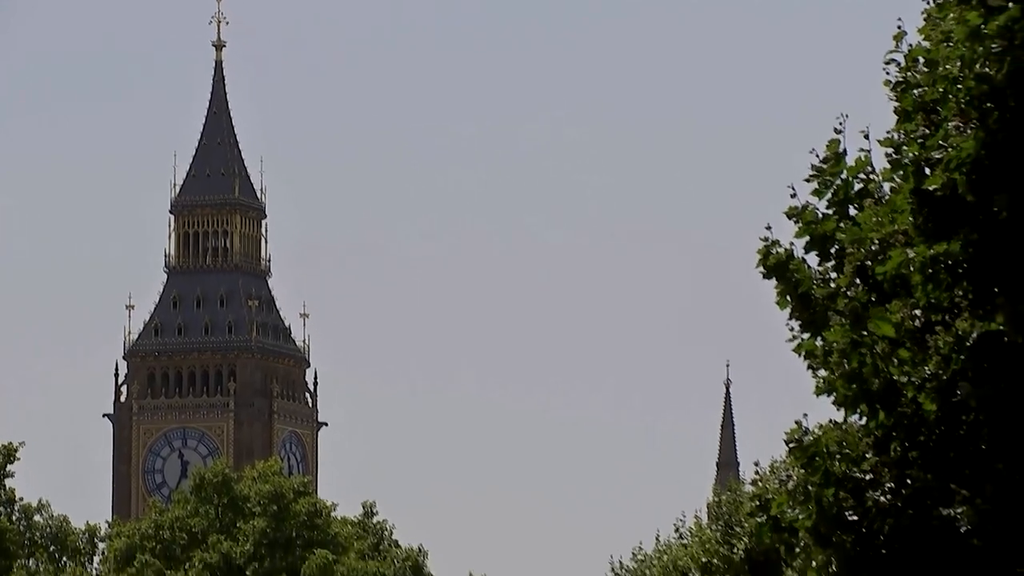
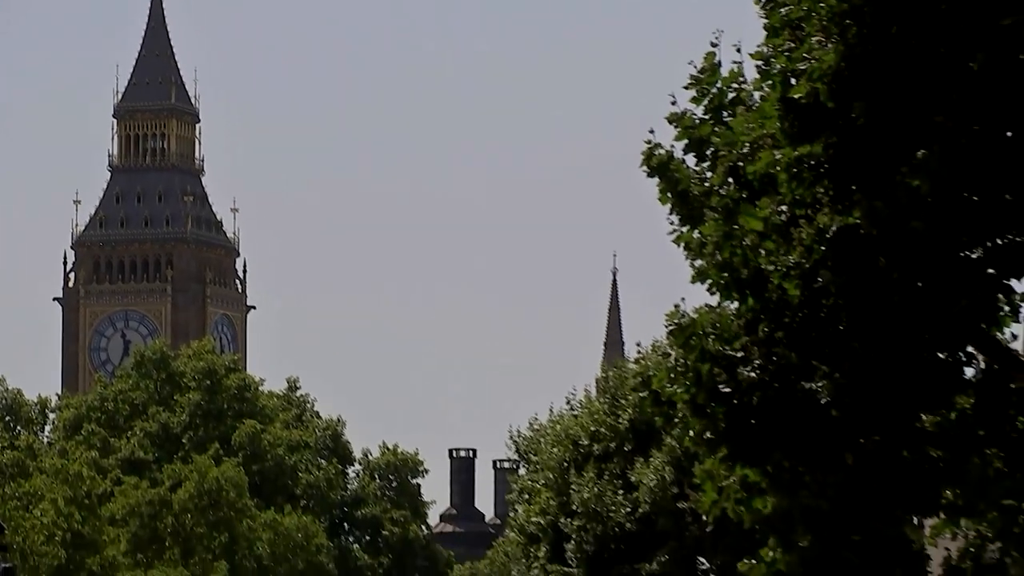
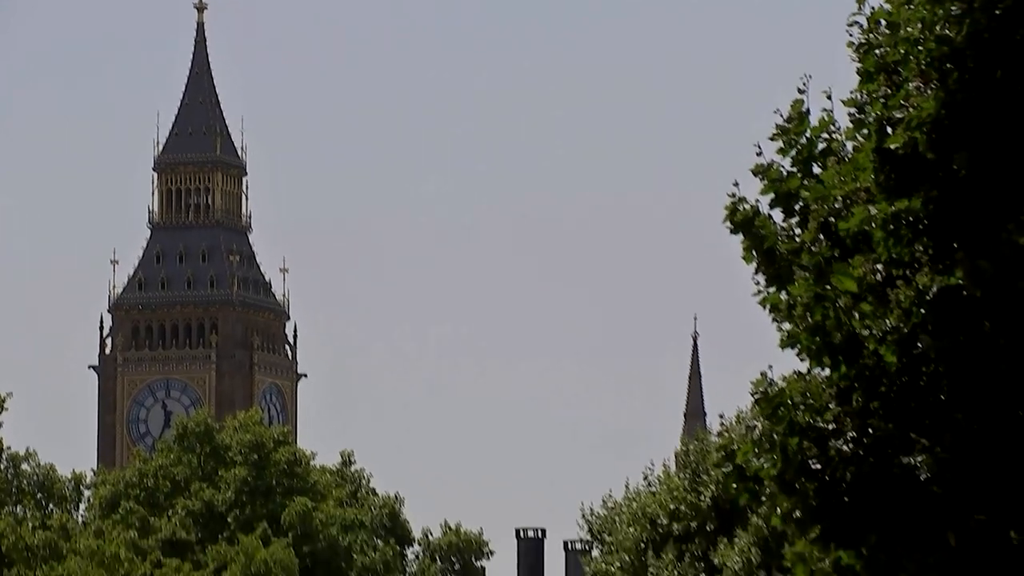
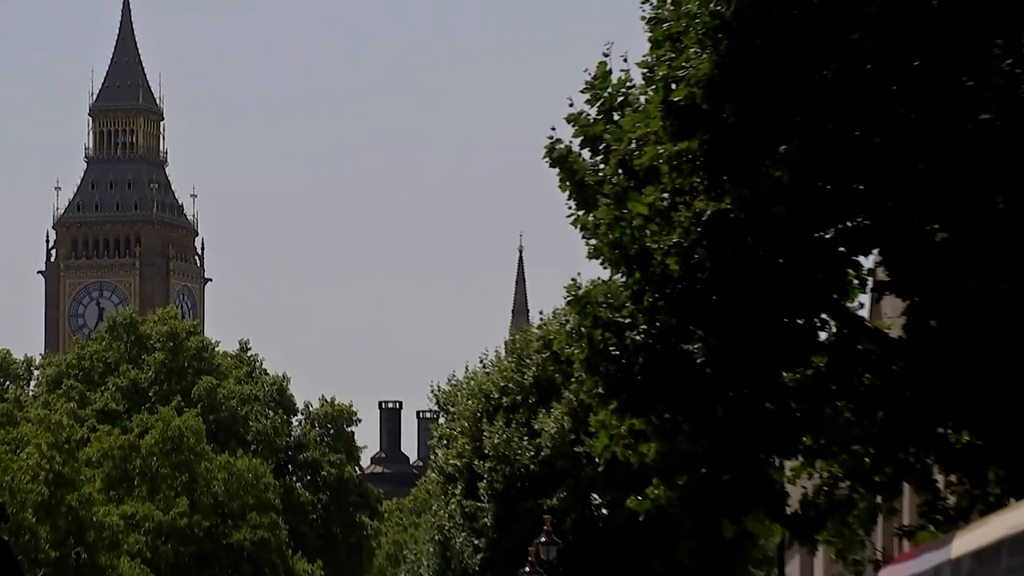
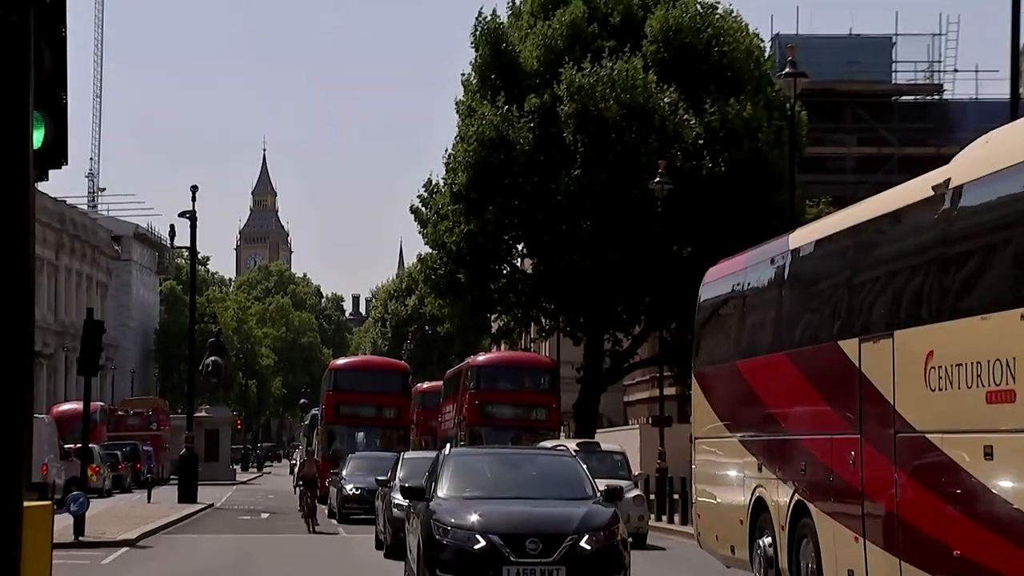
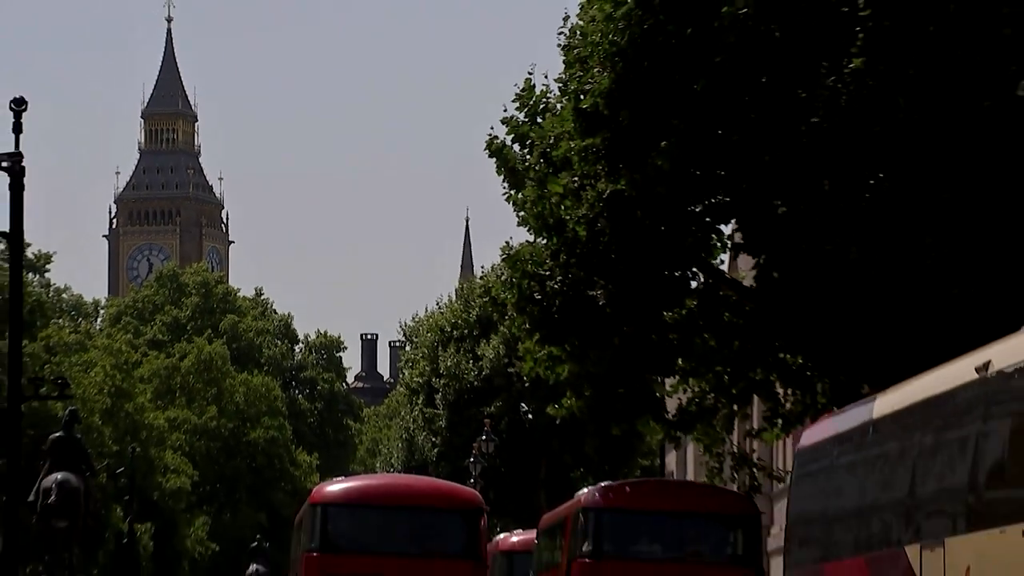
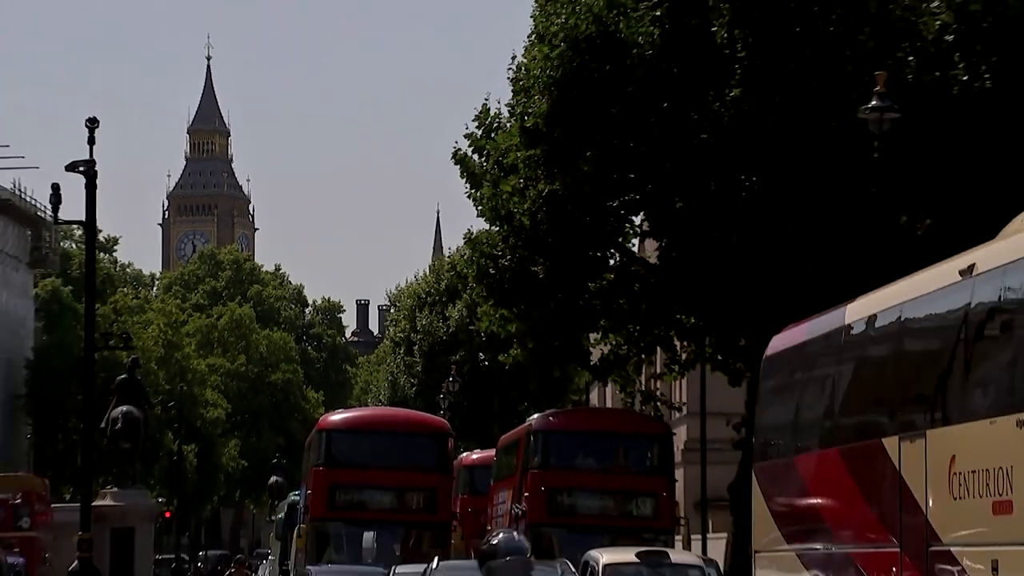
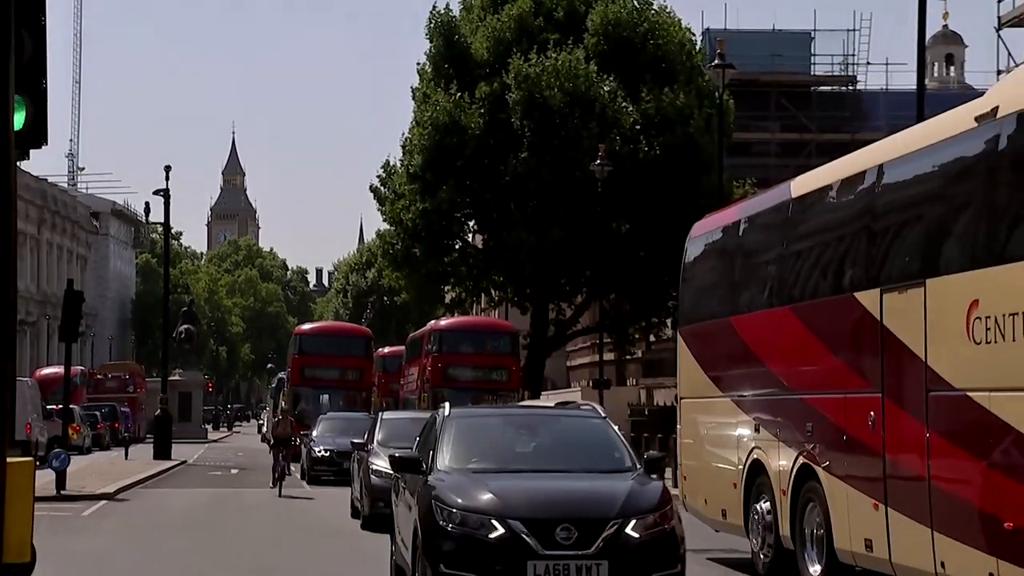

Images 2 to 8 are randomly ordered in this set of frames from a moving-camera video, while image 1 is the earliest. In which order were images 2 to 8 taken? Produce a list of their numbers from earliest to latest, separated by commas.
3, 2, 4, 6, 7, 5, 8
